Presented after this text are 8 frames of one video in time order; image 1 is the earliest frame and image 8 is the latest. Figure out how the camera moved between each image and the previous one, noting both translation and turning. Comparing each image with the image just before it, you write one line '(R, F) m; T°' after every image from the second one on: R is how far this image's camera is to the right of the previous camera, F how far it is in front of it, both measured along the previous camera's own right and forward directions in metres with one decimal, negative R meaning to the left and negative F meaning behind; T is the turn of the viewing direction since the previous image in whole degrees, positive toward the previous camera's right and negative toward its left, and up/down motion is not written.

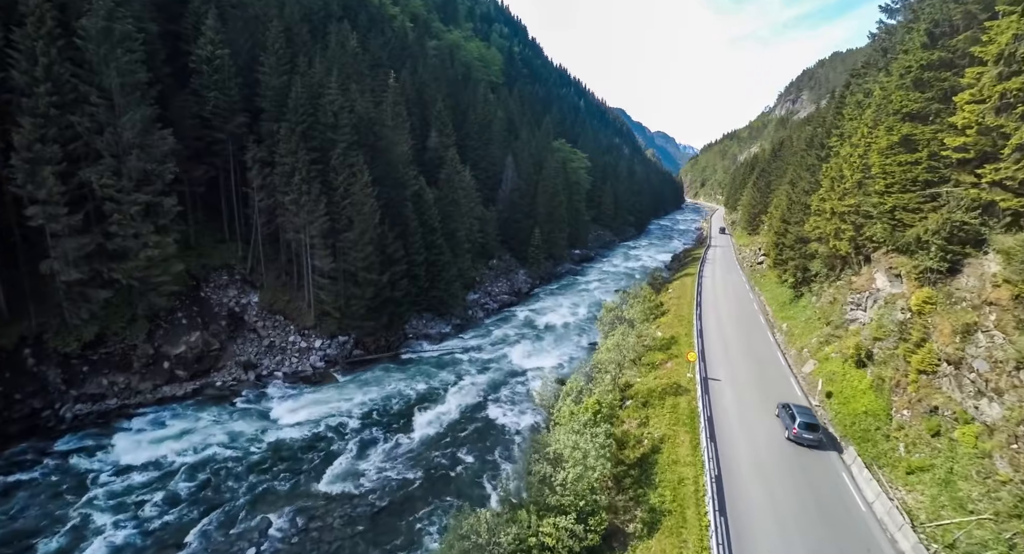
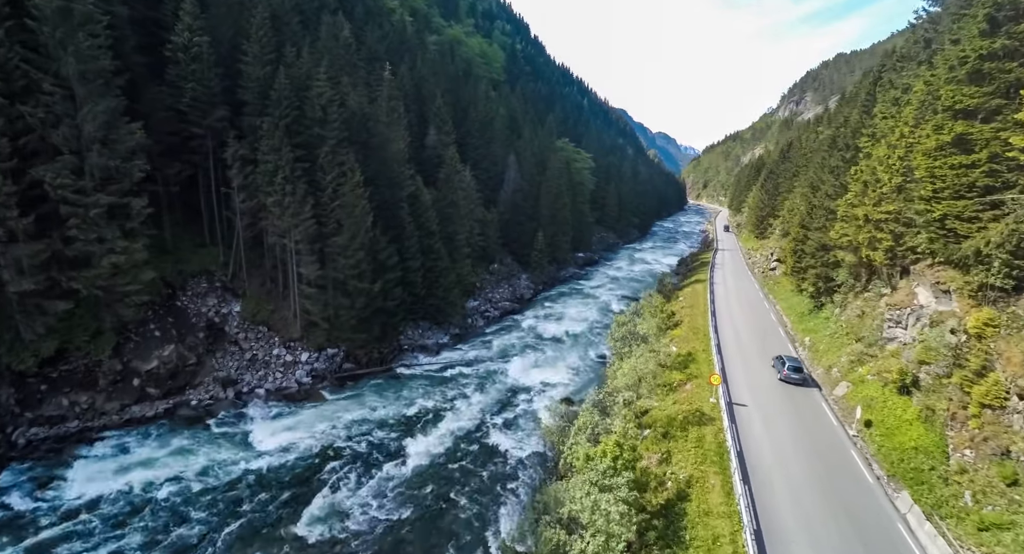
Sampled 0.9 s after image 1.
(-0.2, +2.5) m; 0°
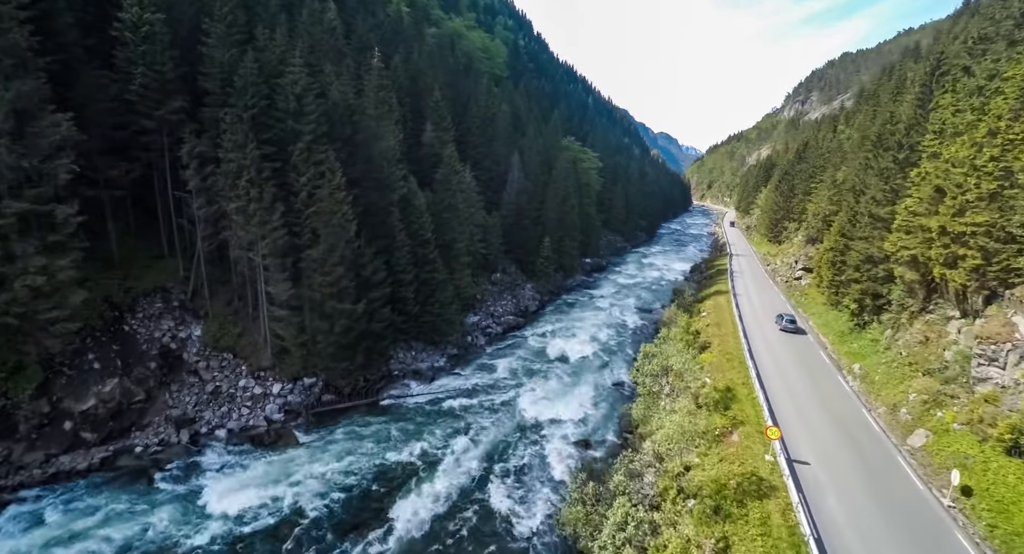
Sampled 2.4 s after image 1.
(-0.4, +4.3) m; 0°
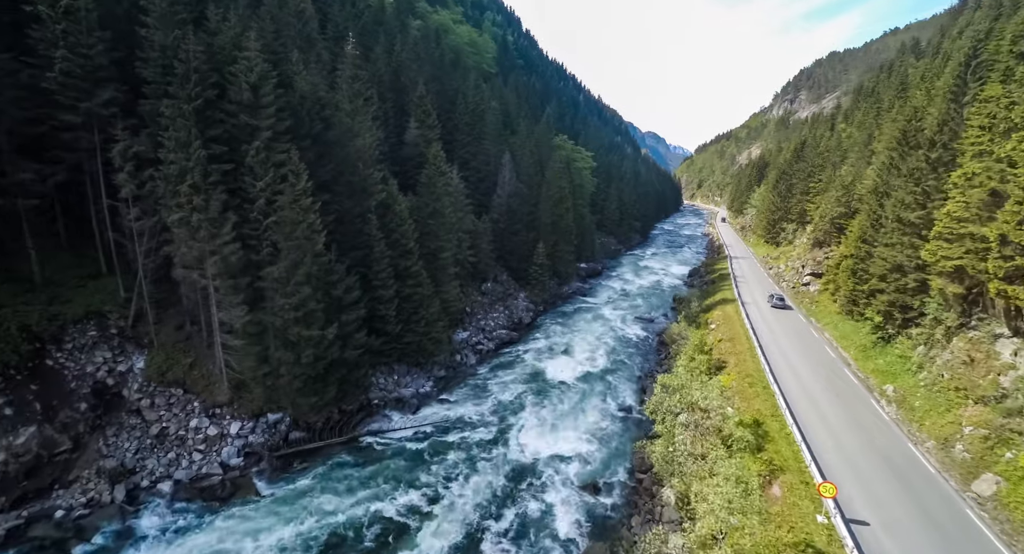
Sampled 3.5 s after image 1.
(-0.3, +3.4) m; +1°
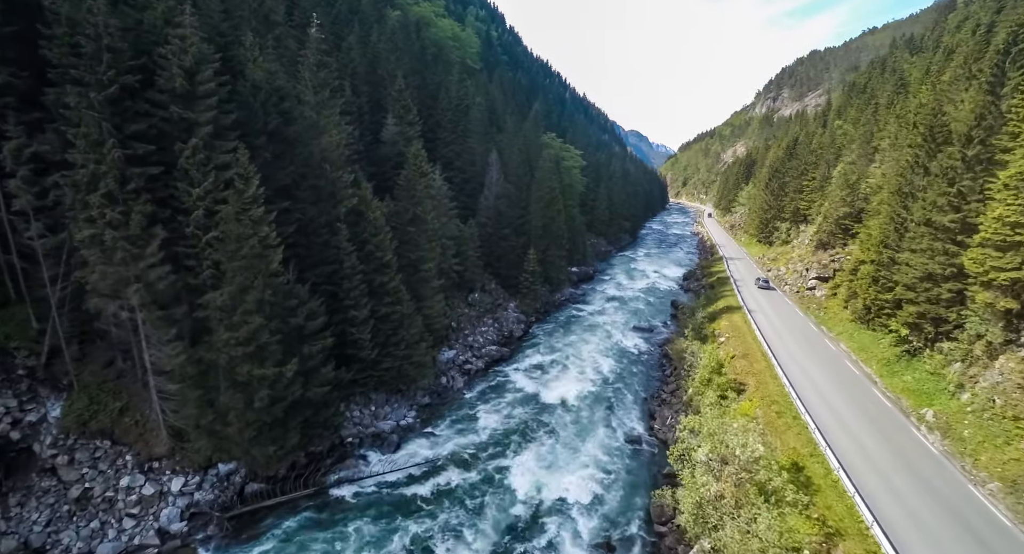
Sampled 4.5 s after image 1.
(-0.4, +3.5) m; +2°
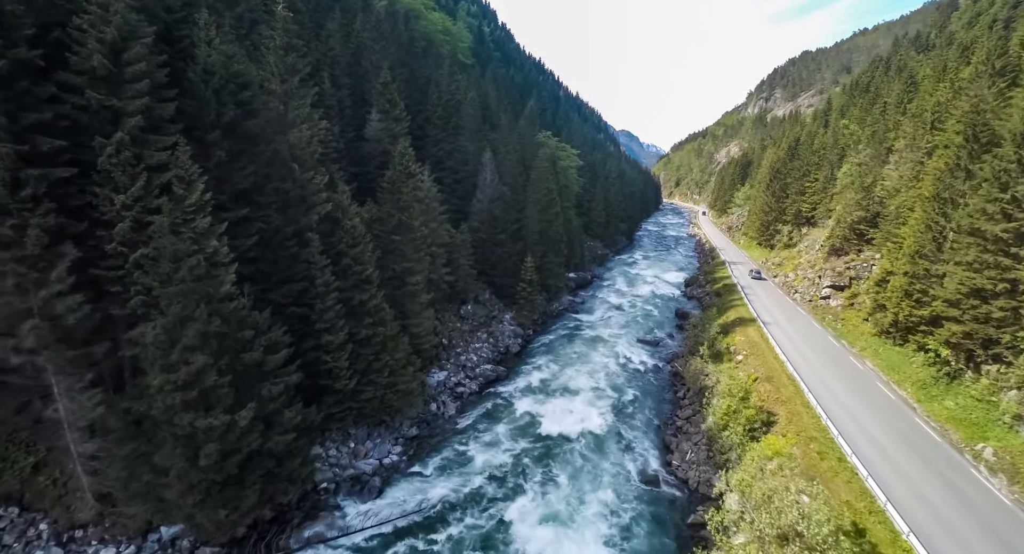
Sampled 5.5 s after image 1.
(-0.4, +3.2) m; +1°
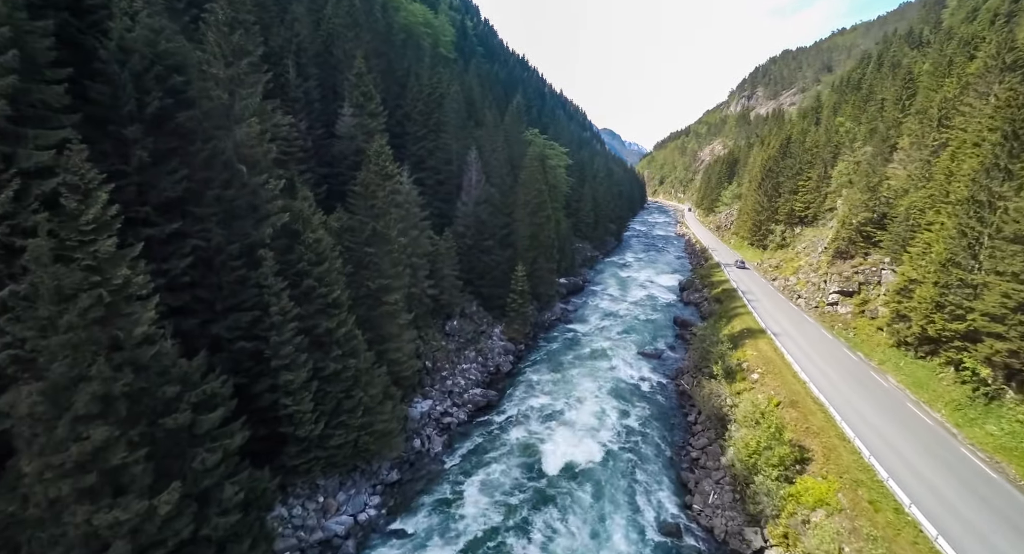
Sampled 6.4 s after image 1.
(-0.5, +3.3) m; +2°
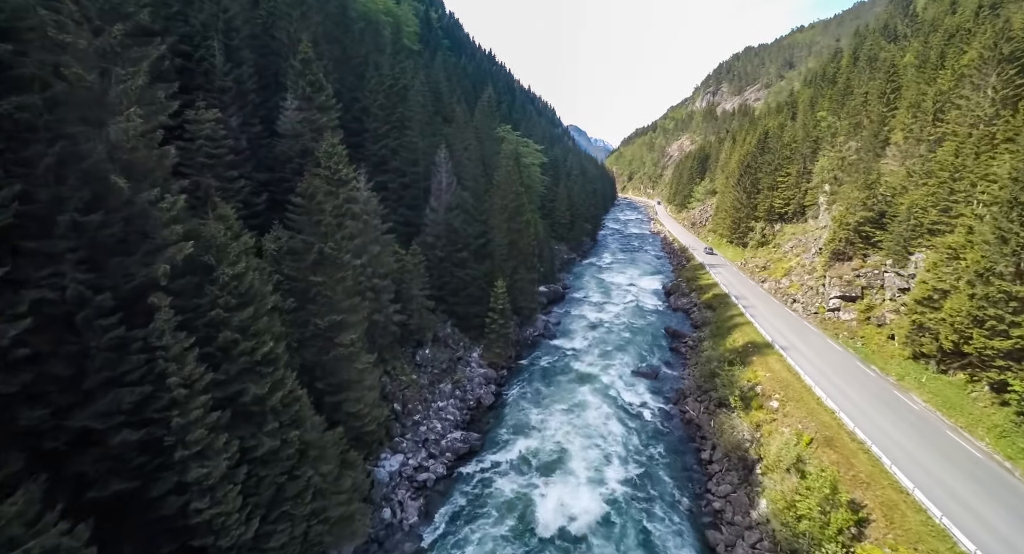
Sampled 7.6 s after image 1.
(-0.7, +4.4) m; +4°
